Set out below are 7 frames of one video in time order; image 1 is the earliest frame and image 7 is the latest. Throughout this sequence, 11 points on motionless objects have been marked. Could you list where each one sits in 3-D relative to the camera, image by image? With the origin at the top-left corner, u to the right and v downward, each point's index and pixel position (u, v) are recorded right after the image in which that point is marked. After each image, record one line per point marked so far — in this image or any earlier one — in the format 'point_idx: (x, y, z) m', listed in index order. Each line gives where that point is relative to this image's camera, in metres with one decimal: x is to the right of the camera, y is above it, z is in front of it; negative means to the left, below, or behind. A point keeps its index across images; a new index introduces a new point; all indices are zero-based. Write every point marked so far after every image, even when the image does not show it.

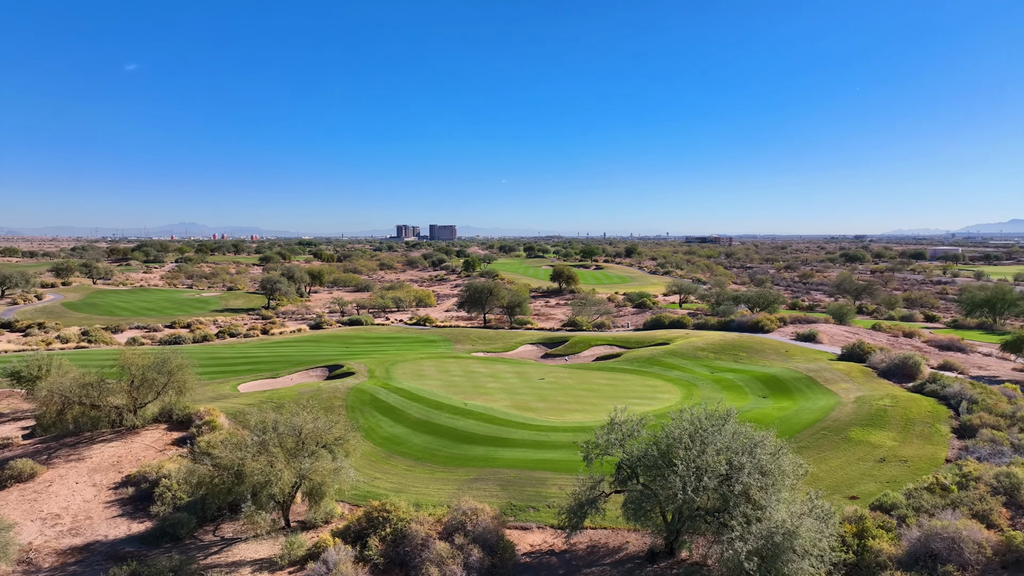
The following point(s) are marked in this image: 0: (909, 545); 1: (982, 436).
0: (+9.8, -6.3, +10.4) m
1: (+21.4, -6.7, +19.2) m
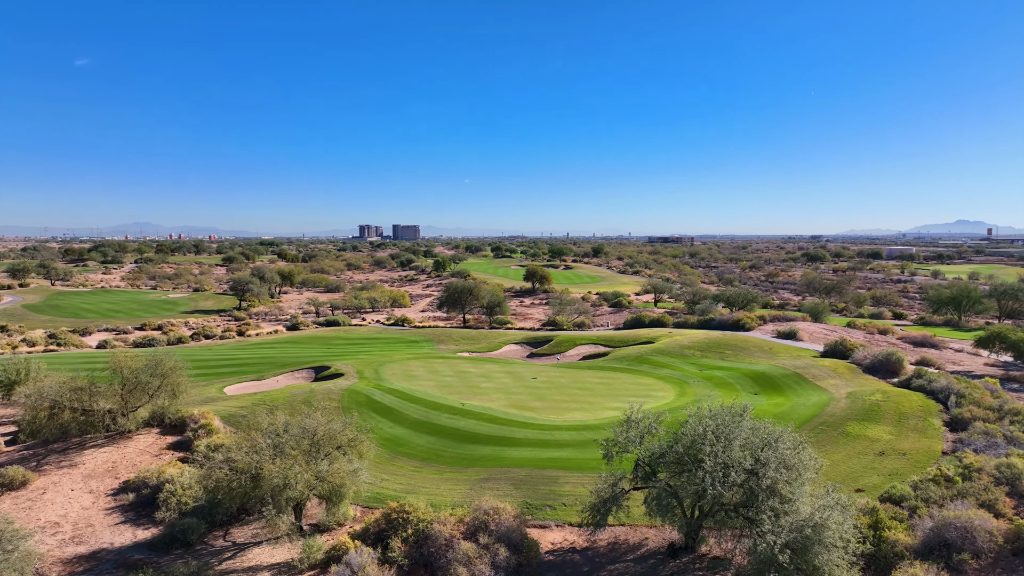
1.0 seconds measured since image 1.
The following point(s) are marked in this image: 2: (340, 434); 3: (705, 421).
0: (+10.4, -6.3, +10.7) m
1: (+21.8, -6.6, +19.8) m
2: (-5.4, -4.5, +13.1) m
3: (+4.8, -3.3, +10.6) m
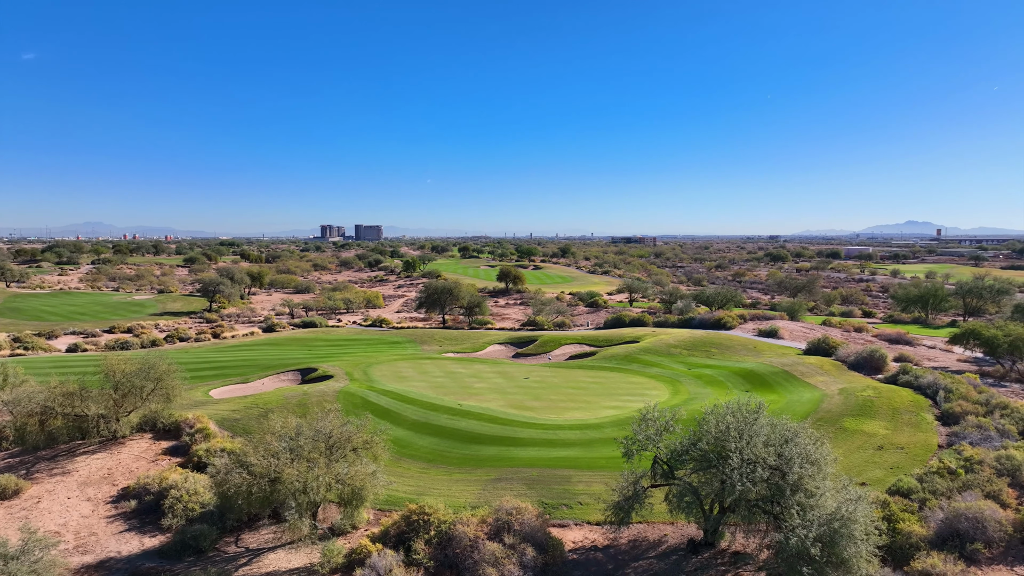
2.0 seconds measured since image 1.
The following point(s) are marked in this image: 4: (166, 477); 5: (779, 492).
0: (+11.1, -6.2, +11.0) m
1: (+22.1, -6.5, +20.5) m
2: (-4.8, -4.5, +12.9) m
3: (+5.4, -3.3, +10.8) m
4: (-13.5, -7.4, +16.5) m
5: (+6.1, -4.7, +9.6) m
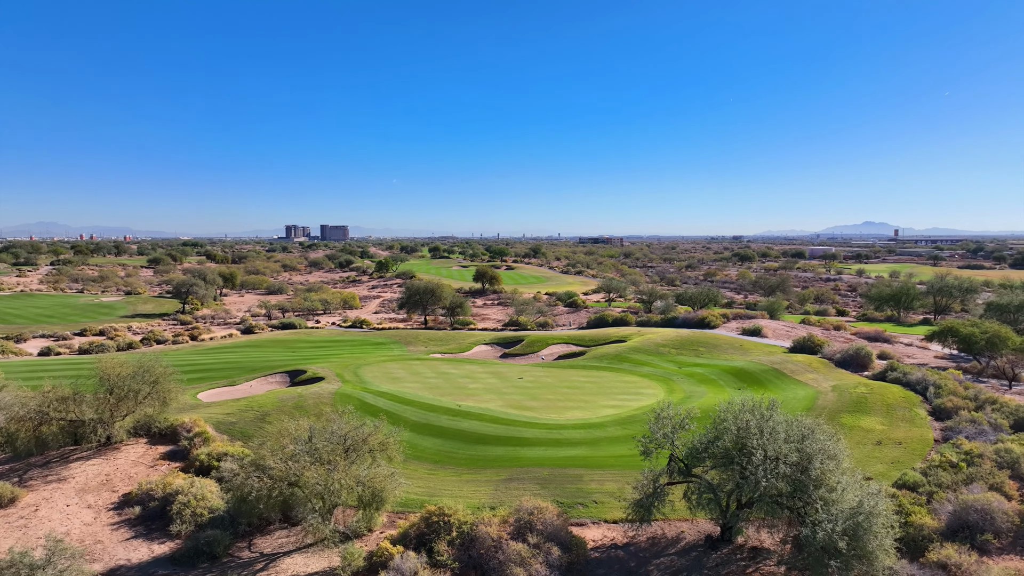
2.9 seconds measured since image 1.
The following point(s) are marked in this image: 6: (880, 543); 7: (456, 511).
0: (+11.6, -6.2, +11.3) m
1: (+22.4, -6.5, +21.1) m
2: (-4.3, -4.5, +12.8) m
3: (+6.0, -3.3, +10.9) m
4: (-13.0, -7.4, +16.1) m
5: (+6.7, -4.6, +9.8) m
6: (+7.9, -5.5, +9.1) m
7: (-1.6, -6.3, +11.9) m
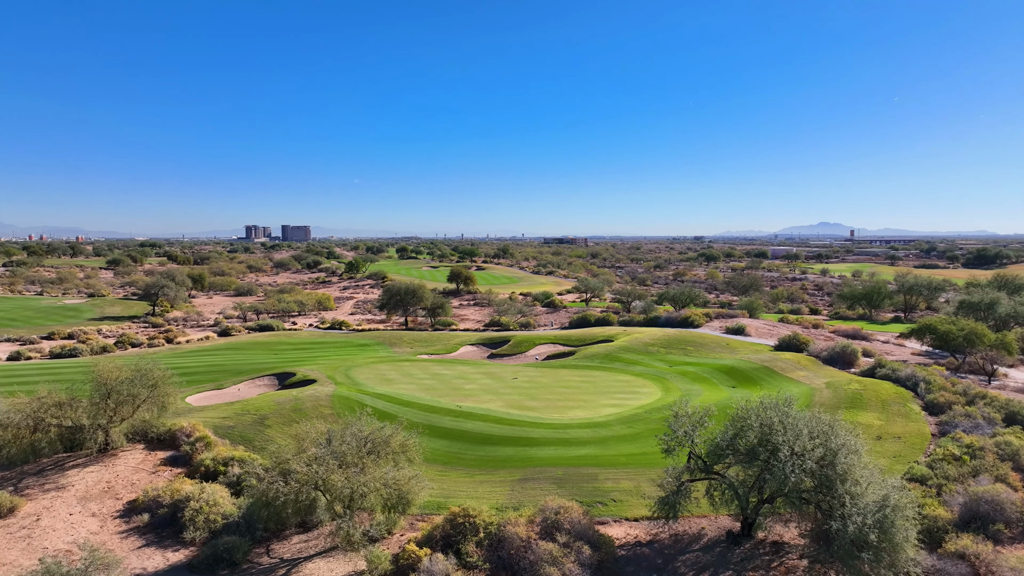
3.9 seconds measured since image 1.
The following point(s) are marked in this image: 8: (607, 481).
0: (+12.3, -6.1, +11.7) m
1: (+22.9, -6.4, +21.8) m
2: (-3.6, -4.6, +12.7) m
3: (+6.7, -3.3, +11.1) m
4: (-12.4, -7.5, +15.7) m
5: (+7.5, -4.6, +10.0) m
6: (+8.7, -5.5, +9.3) m
7: (-0.9, -6.3, +11.9) m
8: (+3.5, -7.1, +15.6) m
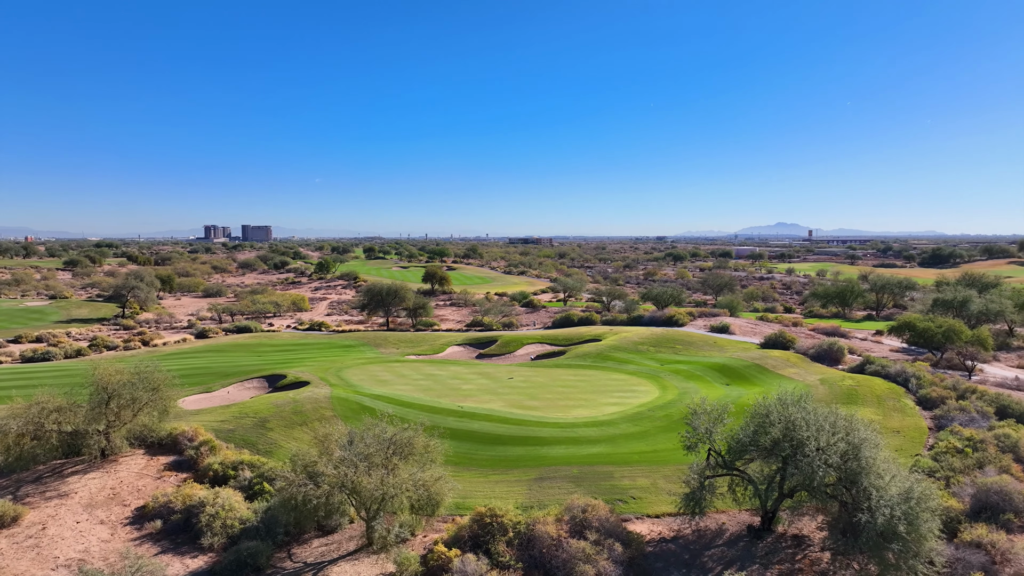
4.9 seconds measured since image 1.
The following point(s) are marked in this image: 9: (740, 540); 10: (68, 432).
0: (+13.1, -6.1, +12.1) m
1: (+23.3, -6.3, +22.5) m
2: (-2.9, -4.6, +12.6) m
3: (+7.5, -3.3, +11.4) m
4: (-11.8, -7.5, +15.5) m
5: (+8.2, -4.6, +10.3) m
6: (+9.5, -5.4, +9.7) m
7: (-0.1, -6.3, +11.9) m
8: (+4.1, -7.1, +15.8) m
9: (+6.4, -7.1, +11.8) m
10: (-20.7, -6.7, +19.8) m
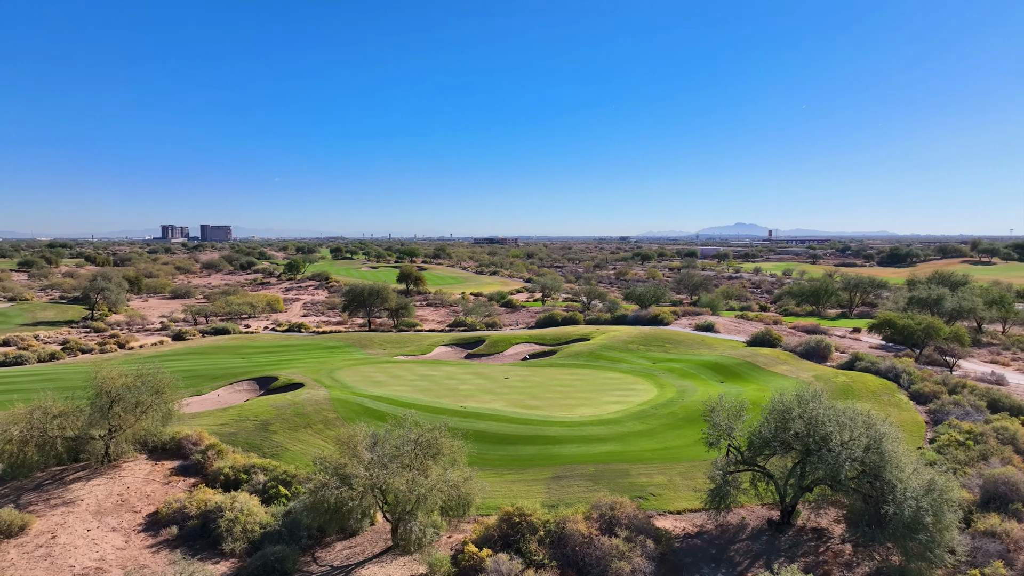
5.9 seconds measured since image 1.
0: (+13.9, -6.1, +12.6) m
1: (+23.8, -6.2, +23.2) m
2: (-2.1, -4.6, +12.7) m
3: (+8.3, -3.2, +11.7) m
4: (-11.1, -7.6, +15.2) m
5: (+9.1, -4.6, +10.7) m
6: (+10.3, -5.4, +10.0) m
7: (+0.7, -6.3, +12.0) m
8: (+4.8, -7.1, +16.0) m
9: (+7.2, -7.1, +12.1) m
10: (-20.2, -6.9, +19.3) m
